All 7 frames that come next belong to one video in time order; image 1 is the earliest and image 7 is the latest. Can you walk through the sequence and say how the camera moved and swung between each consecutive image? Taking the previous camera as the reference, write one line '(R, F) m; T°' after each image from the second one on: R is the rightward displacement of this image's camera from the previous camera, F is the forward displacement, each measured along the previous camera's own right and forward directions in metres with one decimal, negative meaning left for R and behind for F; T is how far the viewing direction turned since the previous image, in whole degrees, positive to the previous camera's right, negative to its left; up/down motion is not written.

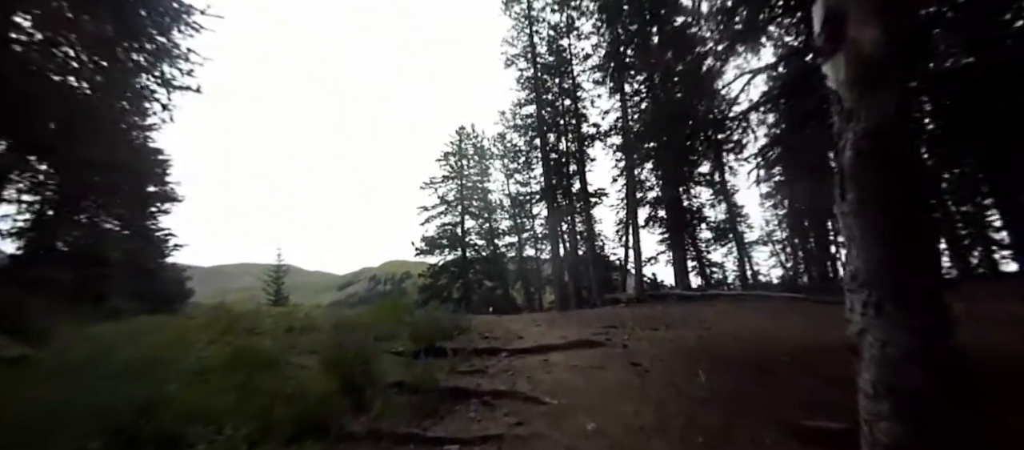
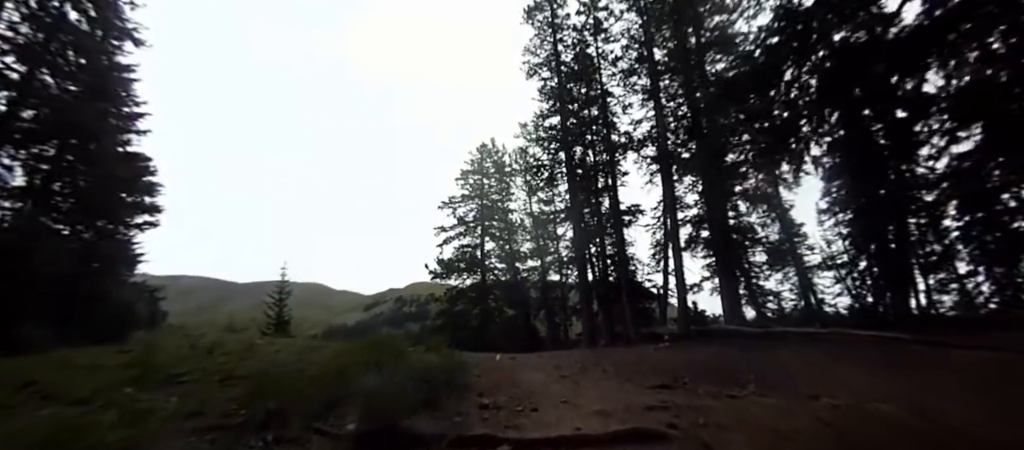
(+0.2, +2.0) m; -4°
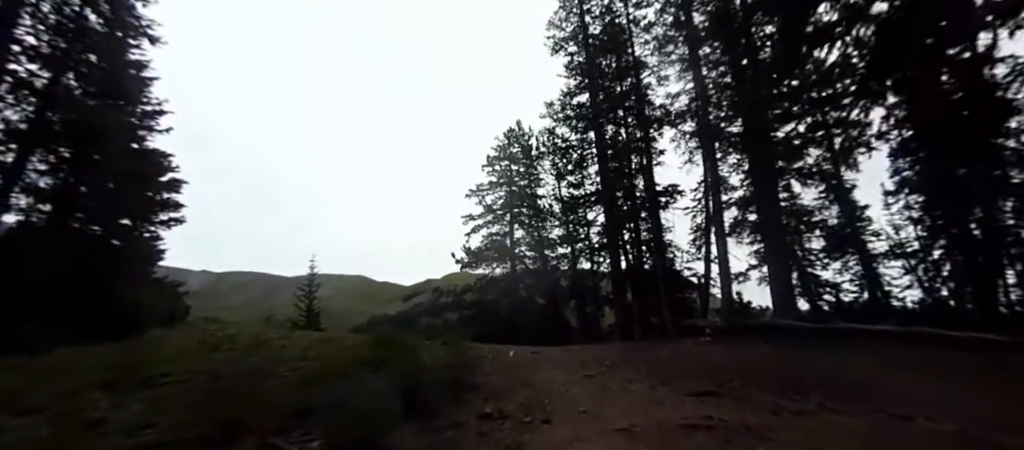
(+0.3, +0.8) m; -5°
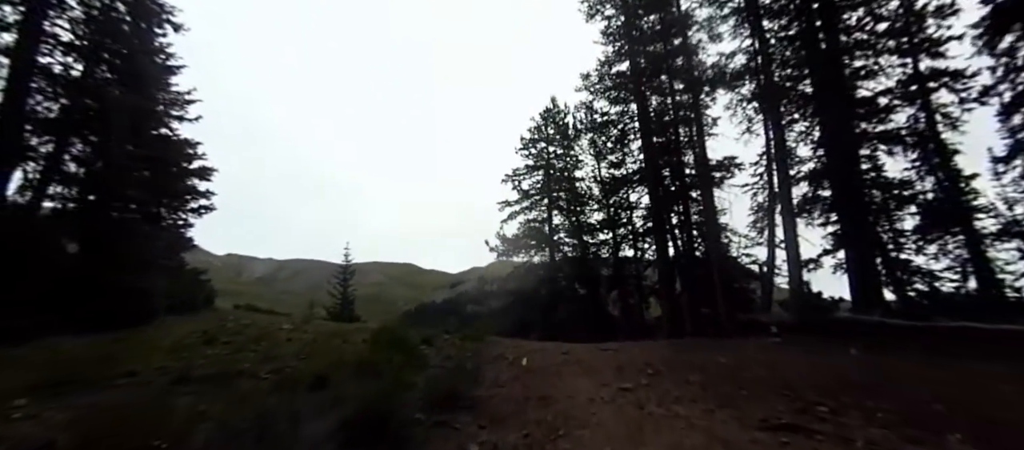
(+0.4, +1.2) m; -6°
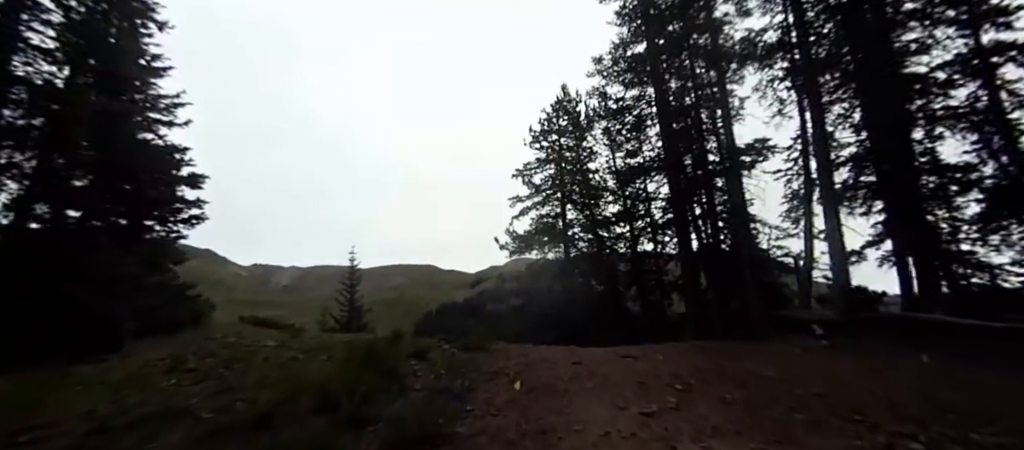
(+0.2, +0.9) m; -2°
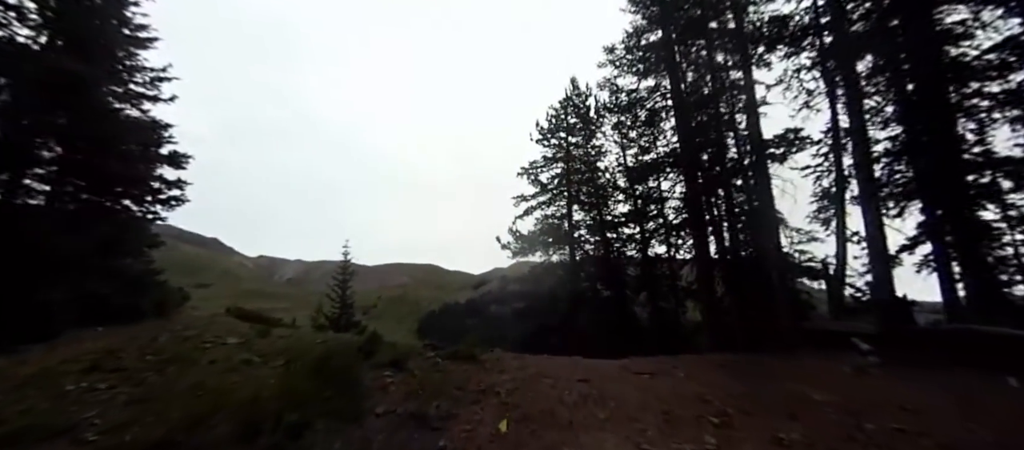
(+0.1, +1.0) m; -1°
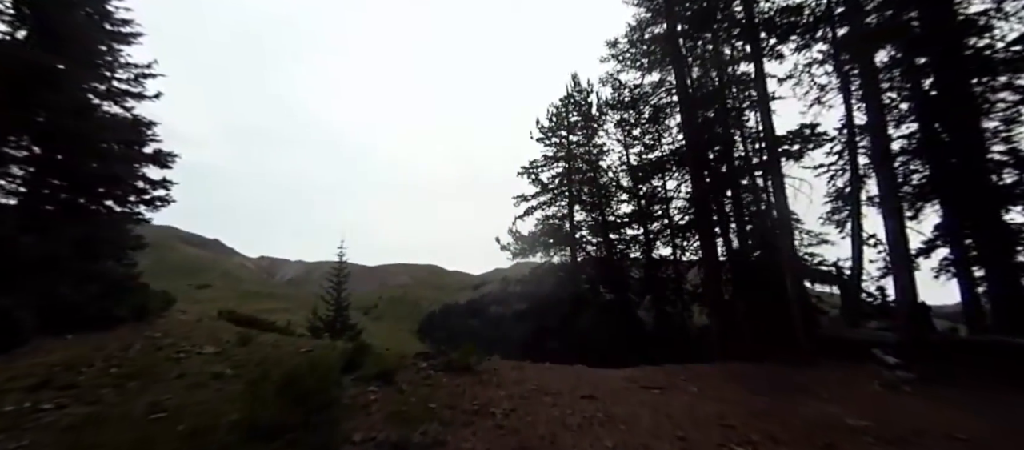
(0.0, +0.5) m; 0°
